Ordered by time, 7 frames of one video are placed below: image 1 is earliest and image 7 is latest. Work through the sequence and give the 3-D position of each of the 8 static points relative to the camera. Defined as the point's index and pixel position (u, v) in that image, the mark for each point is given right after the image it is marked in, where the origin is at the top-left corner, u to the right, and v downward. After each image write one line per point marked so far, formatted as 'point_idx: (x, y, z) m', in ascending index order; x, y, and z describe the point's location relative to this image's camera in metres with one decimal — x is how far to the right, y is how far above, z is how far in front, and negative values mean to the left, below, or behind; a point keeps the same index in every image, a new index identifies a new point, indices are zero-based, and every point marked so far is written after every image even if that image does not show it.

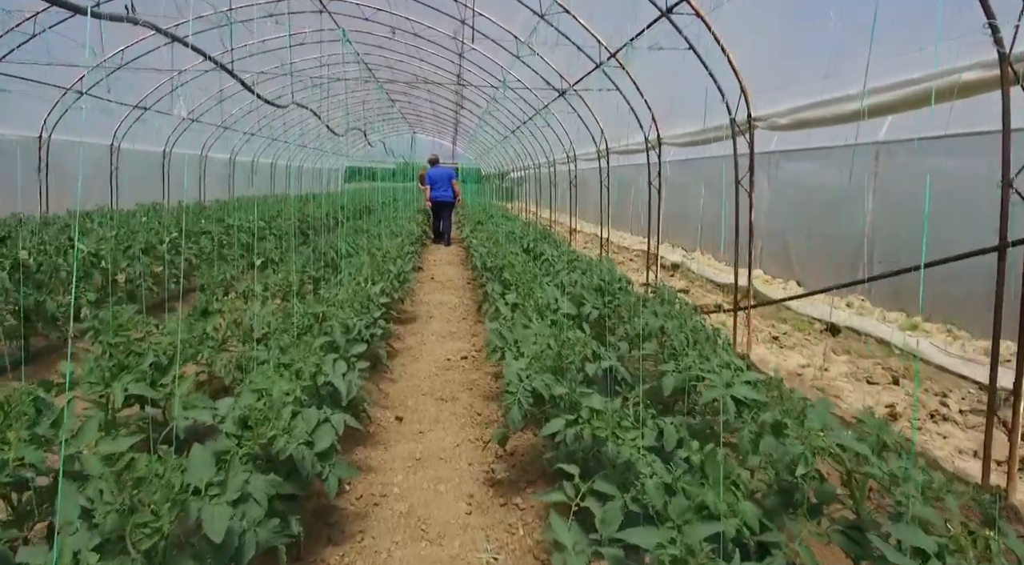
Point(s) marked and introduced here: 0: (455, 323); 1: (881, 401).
0: (-0.5, -0.4, +6.0) m
1: (+2.2, -0.7, +3.9) m
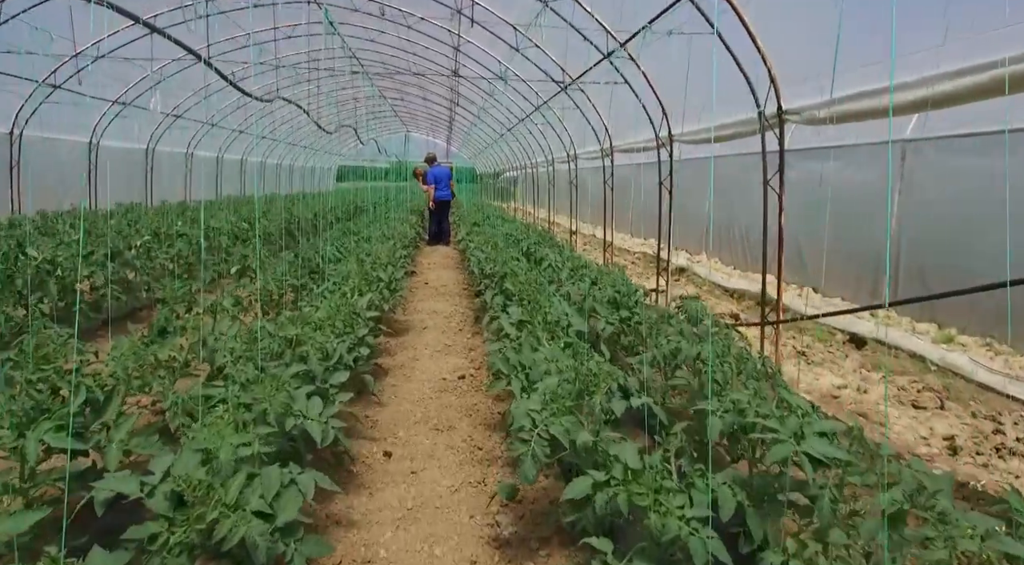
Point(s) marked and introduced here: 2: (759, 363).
0: (-0.5, -0.4, +5.6) m
1: (+2.2, -0.8, +3.5) m
2: (+1.0, -0.3, +2.7) m
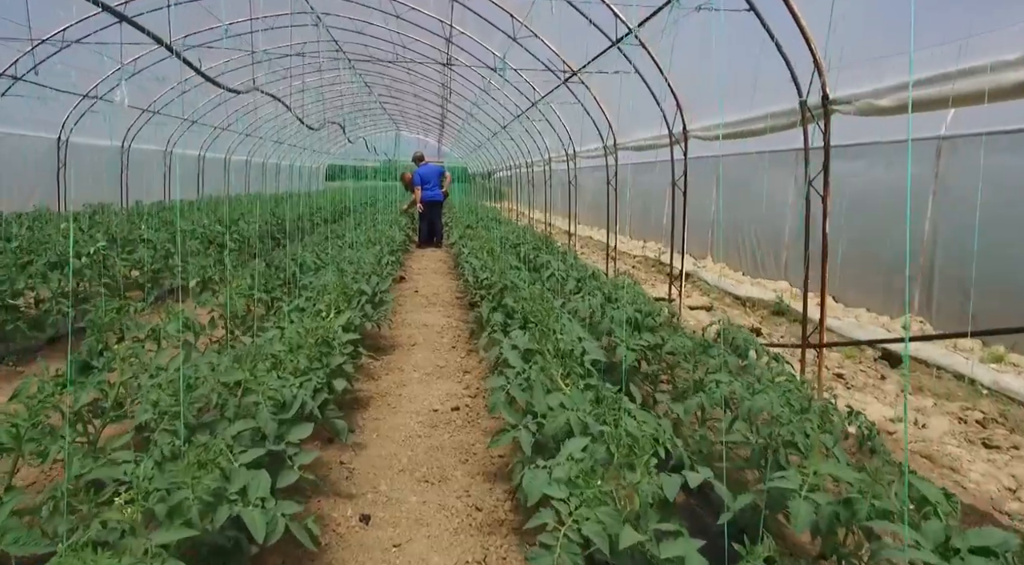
0: (-0.5, -0.5, +5.0) m
1: (+2.3, -0.9, +2.9) m
2: (+1.1, -0.4, +2.1) m
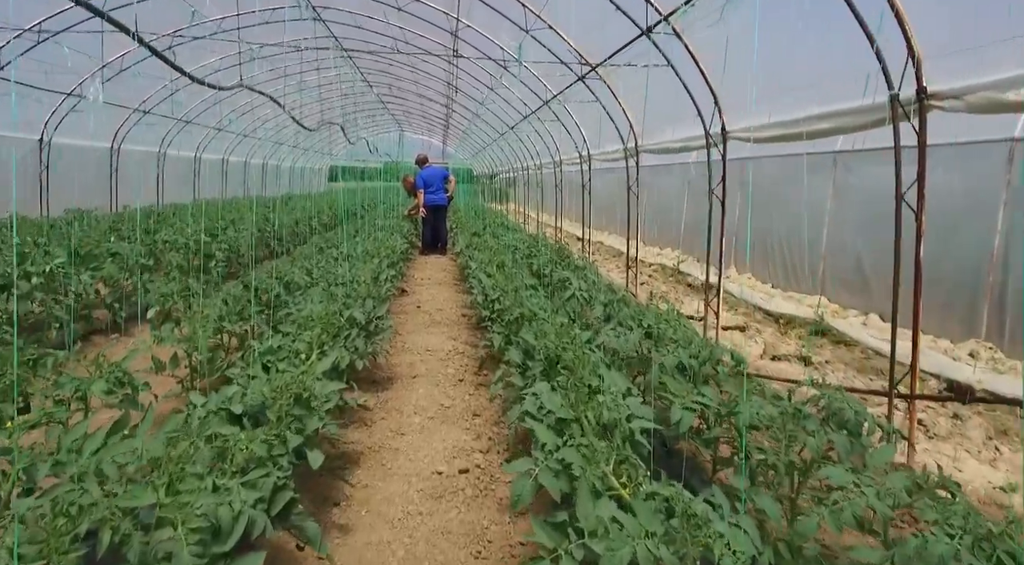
0: (-0.4, -0.7, +4.3) m
1: (+2.3, -1.0, +2.2) m
2: (+1.1, -0.6, +1.5) m
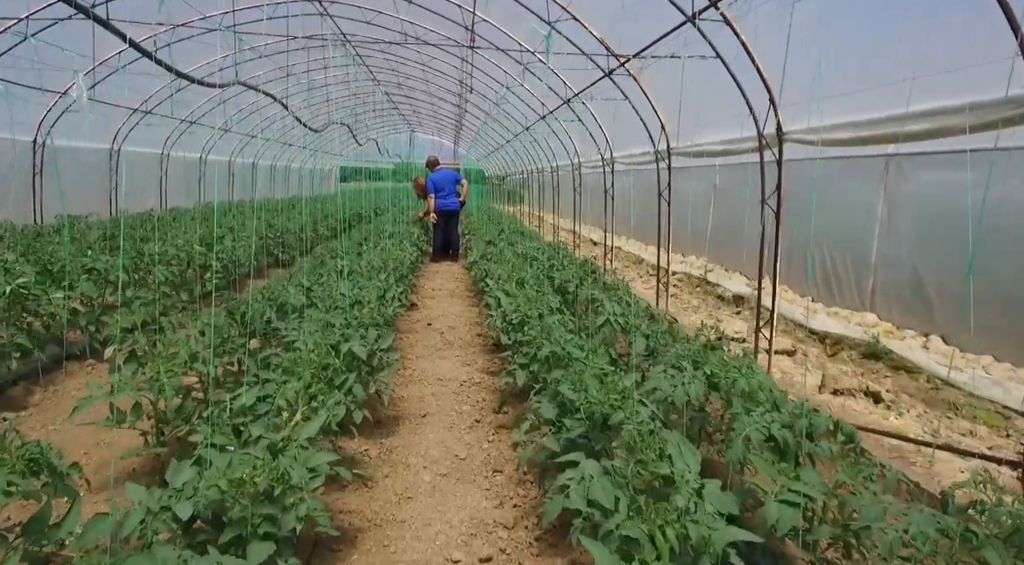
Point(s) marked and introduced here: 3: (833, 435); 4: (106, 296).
0: (-0.3, -0.8, +3.7) m
1: (+2.5, -1.2, +1.6) m
2: (+1.2, -0.7, +0.8) m
3: (+1.1, -0.5, +2.2) m
4: (-3.1, -0.1, +5.0) m
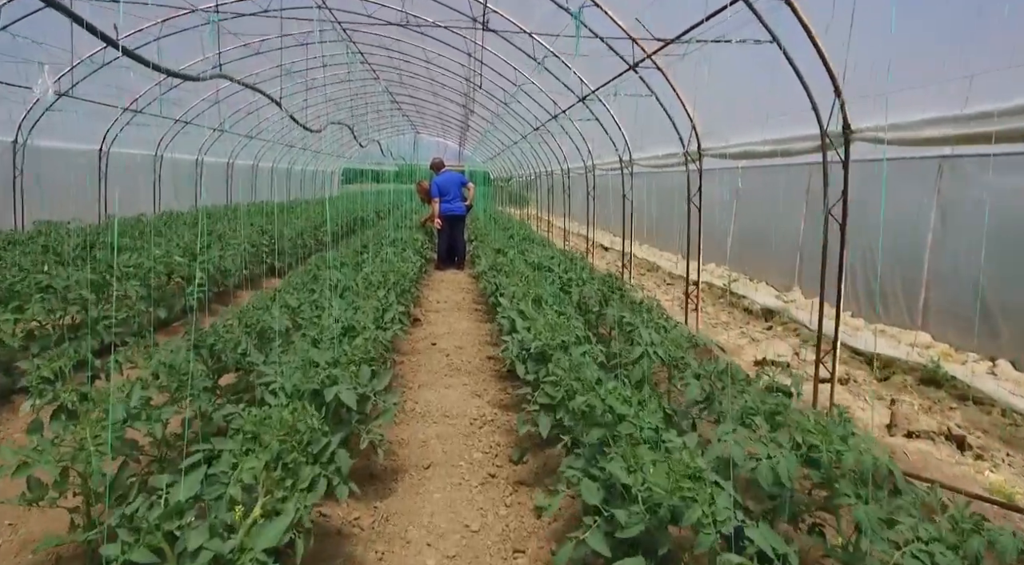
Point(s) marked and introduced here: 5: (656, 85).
0: (-0.2, -1.0, +3.1) m
1: (+2.5, -1.3, +1.0) m
2: (+1.3, -0.9, +0.2) m
3: (+1.2, -0.6, +1.6) m
4: (-3.0, -0.2, +4.4) m
5: (+1.4, +2.0, +6.8) m
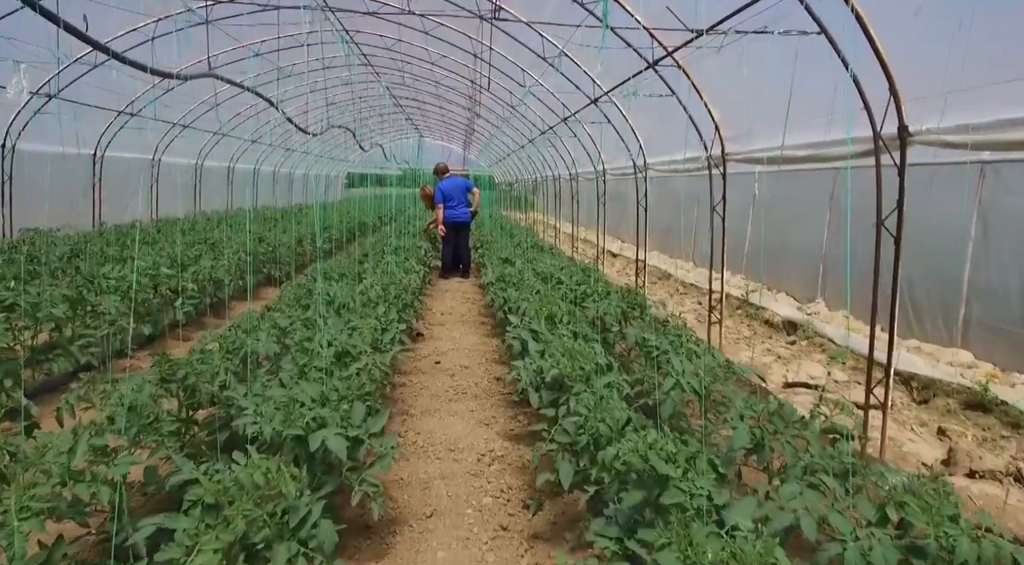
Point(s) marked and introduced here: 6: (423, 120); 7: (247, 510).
0: (-0.1, -1.1, +2.7) m
1: (+2.6, -1.4, +0.5) m
2: (+1.4, -0.9, -0.2) m
3: (+1.2, -0.7, +1.2) m
4: (-2.9, -0.3, +4.0) m
5: (+1.5, +1.9, +6.4) m
6: (-2.1, +3.8, +15.5) m
7: (-0.7, -0.6, +1.7) m
